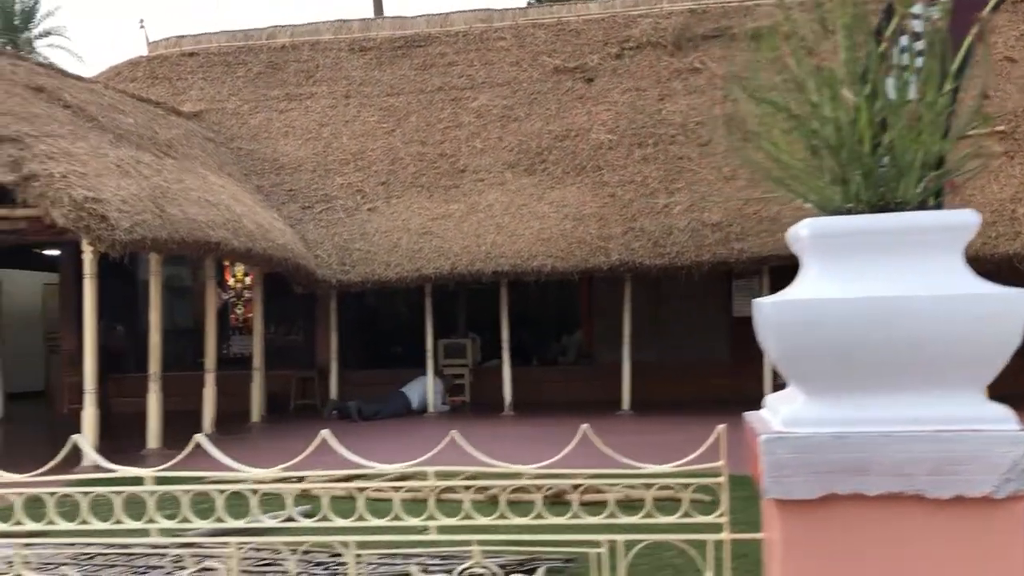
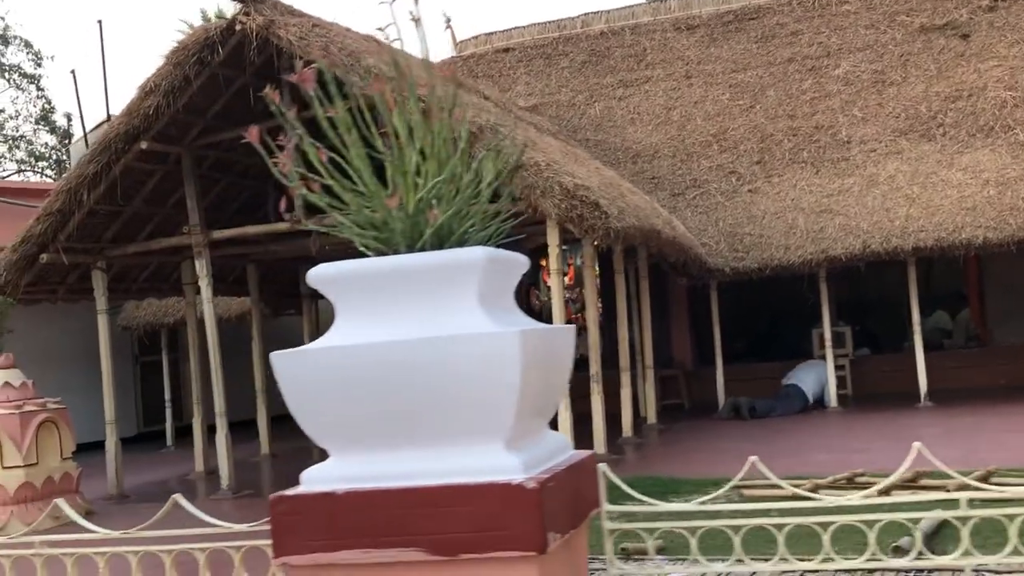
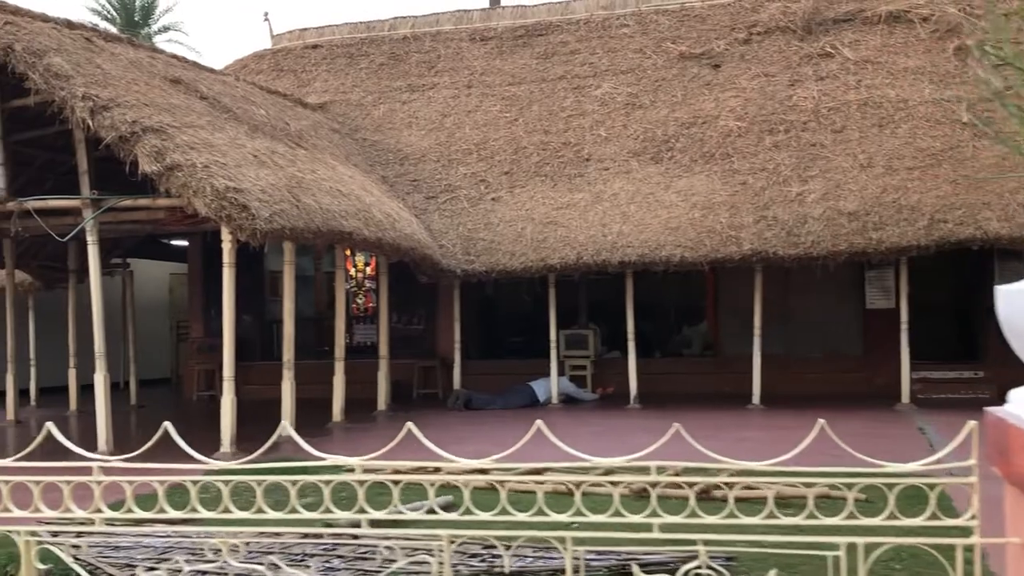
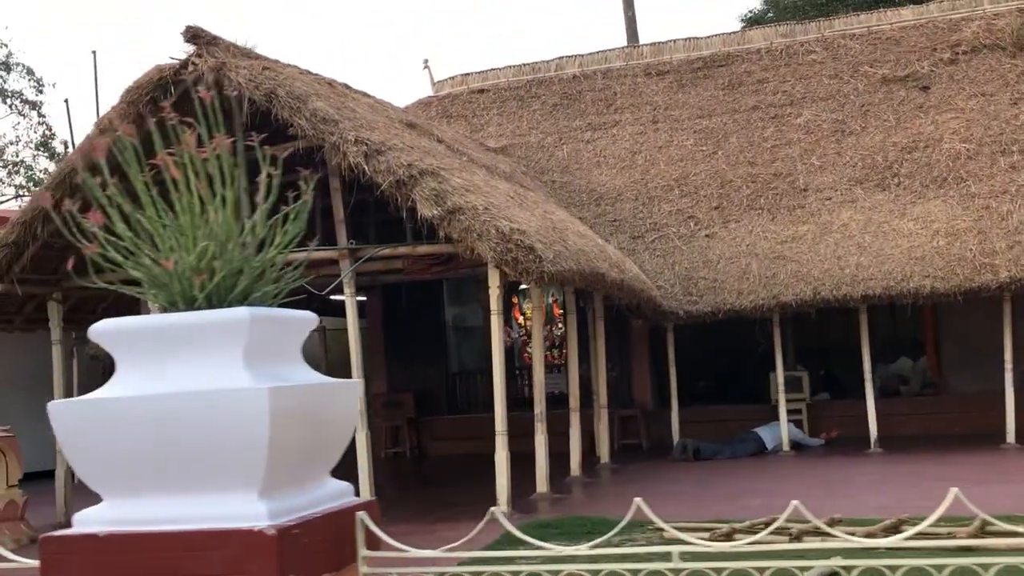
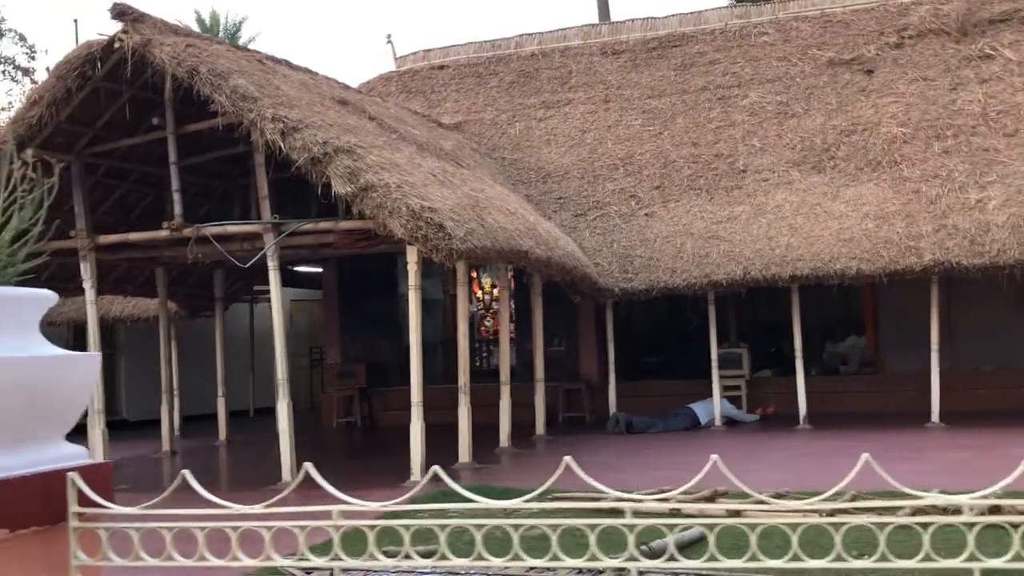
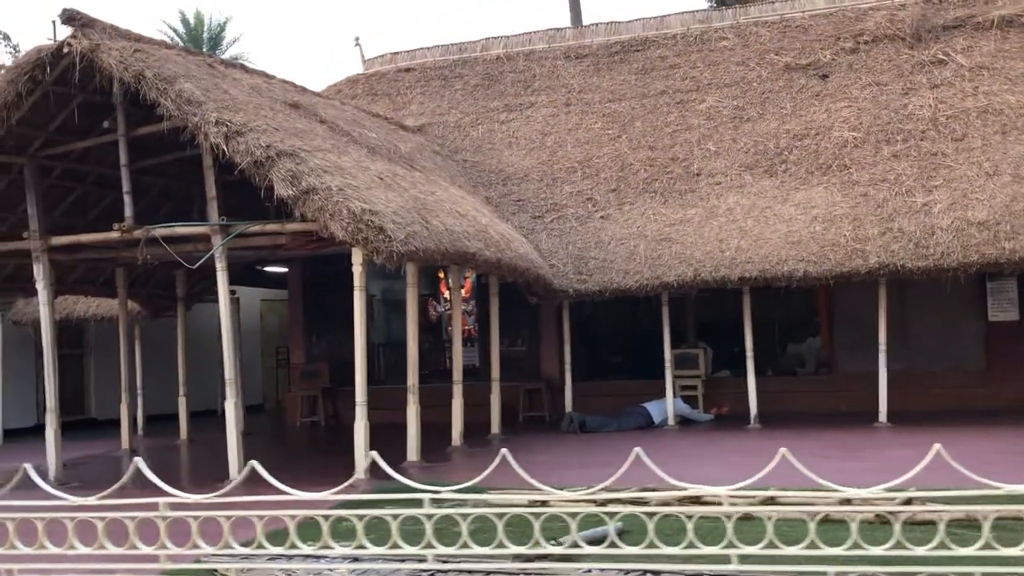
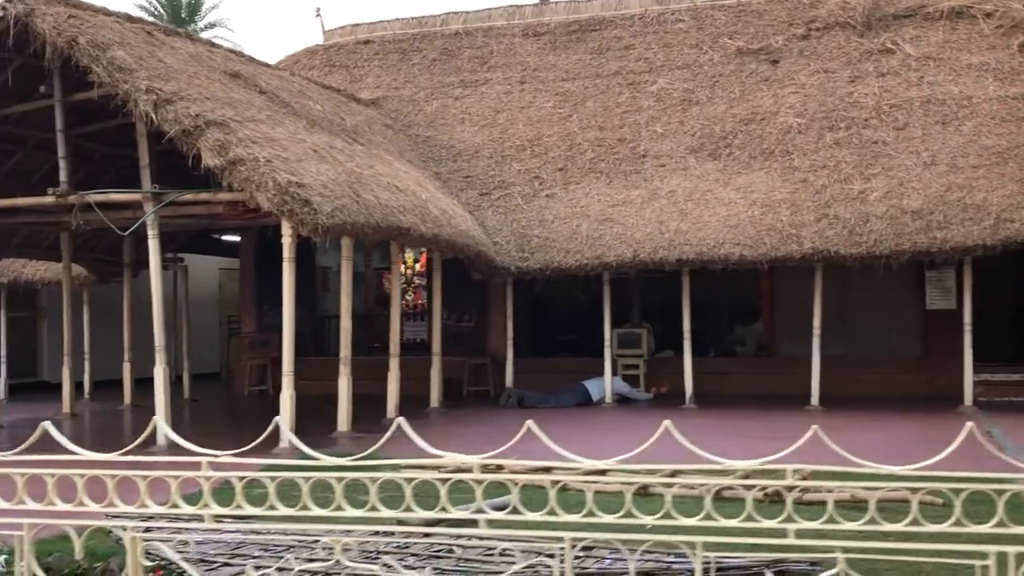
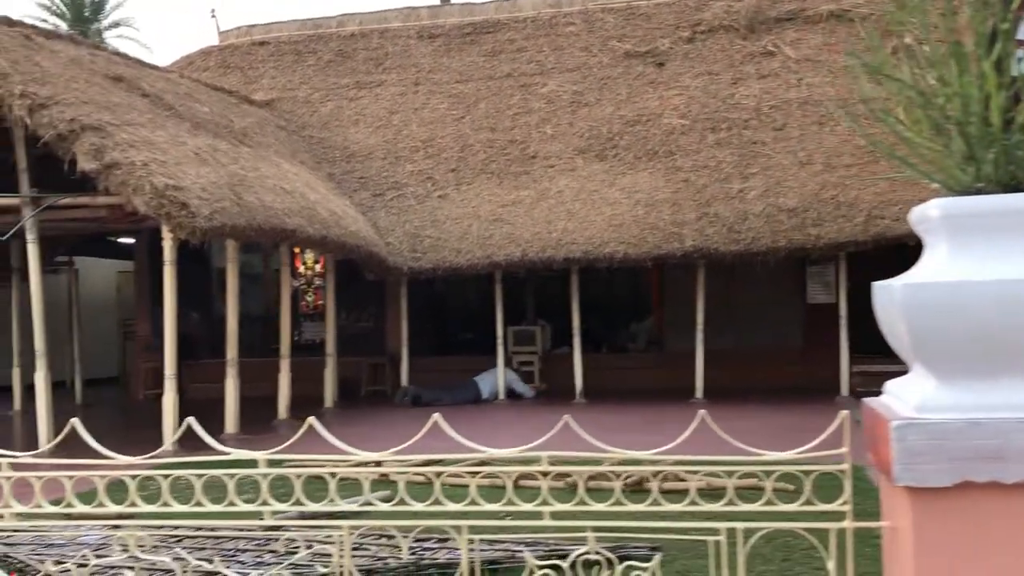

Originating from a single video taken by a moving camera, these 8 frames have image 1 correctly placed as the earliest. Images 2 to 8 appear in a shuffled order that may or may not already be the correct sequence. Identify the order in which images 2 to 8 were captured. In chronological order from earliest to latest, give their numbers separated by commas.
8, 3, 7, 6, 5, 4, 2
